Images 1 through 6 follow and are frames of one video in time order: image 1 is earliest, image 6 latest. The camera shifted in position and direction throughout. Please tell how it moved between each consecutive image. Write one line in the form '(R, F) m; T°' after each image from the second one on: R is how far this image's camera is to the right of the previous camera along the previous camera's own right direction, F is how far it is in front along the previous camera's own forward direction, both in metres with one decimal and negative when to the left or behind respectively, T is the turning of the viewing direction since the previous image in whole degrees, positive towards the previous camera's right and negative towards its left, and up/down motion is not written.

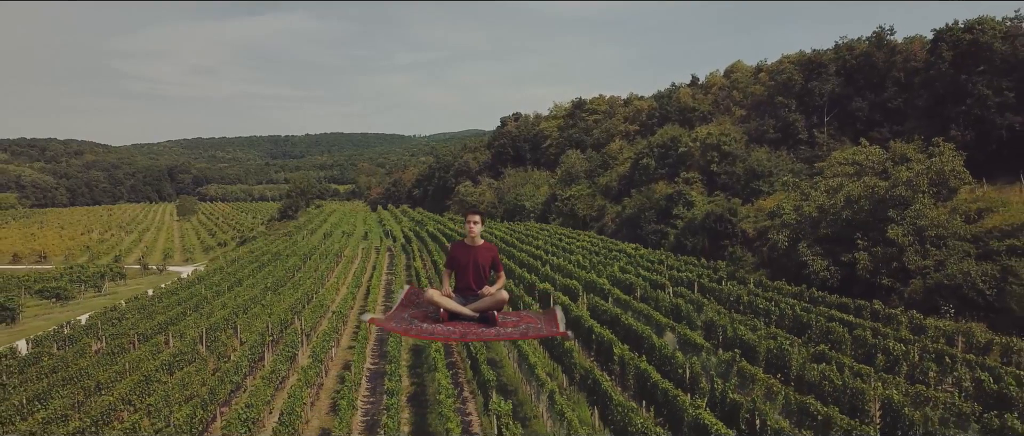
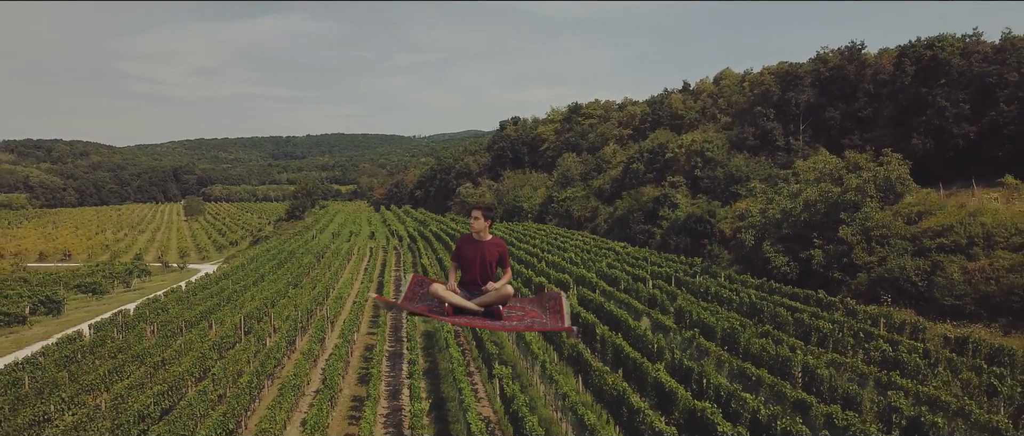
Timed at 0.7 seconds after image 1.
(0.0, -1.9) m; 0°
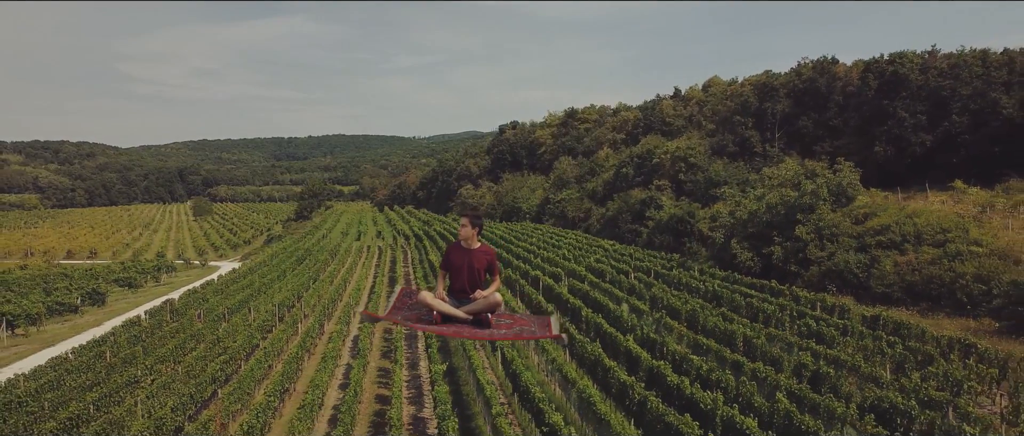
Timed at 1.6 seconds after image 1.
(0.0, -2.2) m; 0°
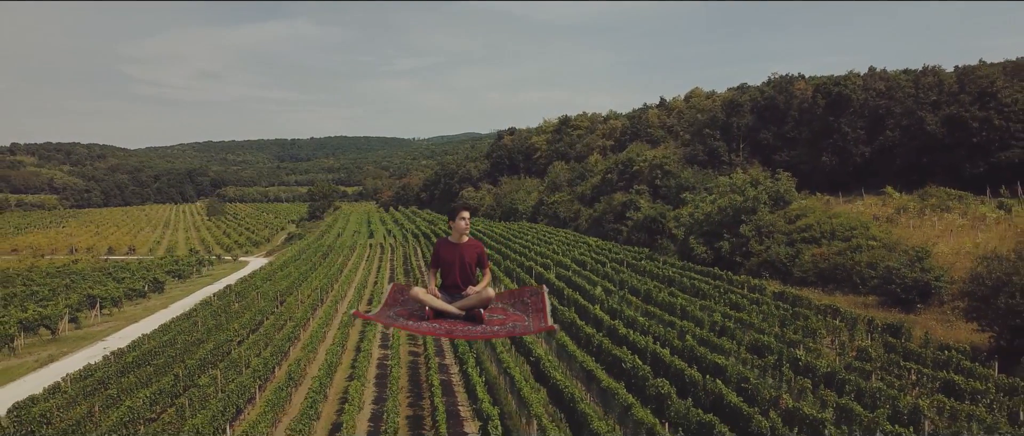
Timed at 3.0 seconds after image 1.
(0.0, -4.0) m; 0°
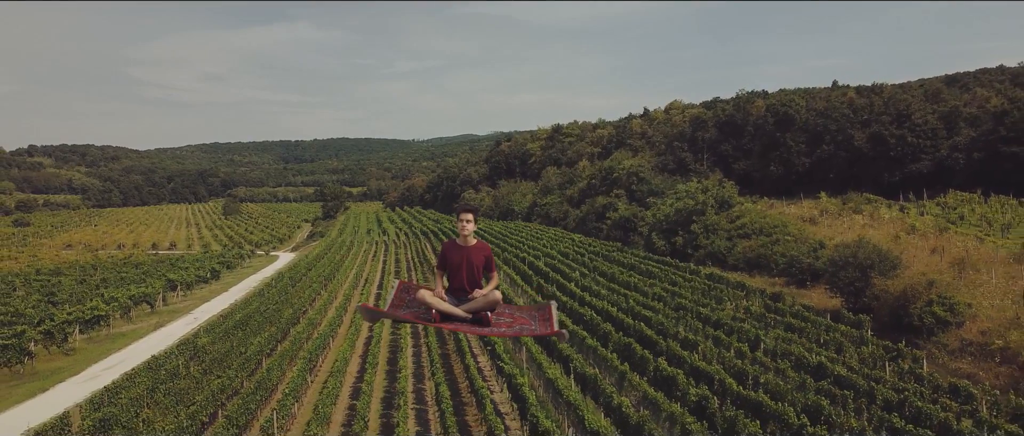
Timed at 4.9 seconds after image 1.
(0.0, -5.3) m; 0°
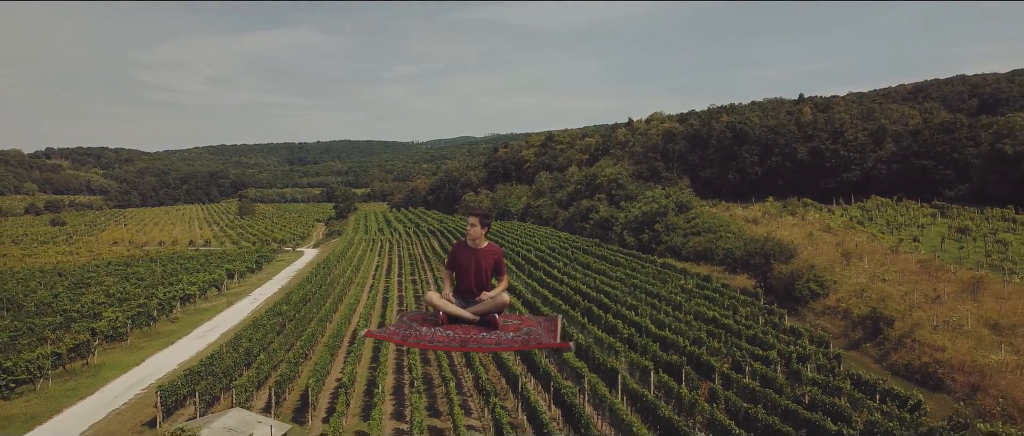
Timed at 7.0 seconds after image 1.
(0.0, -5.9) m; 0°
